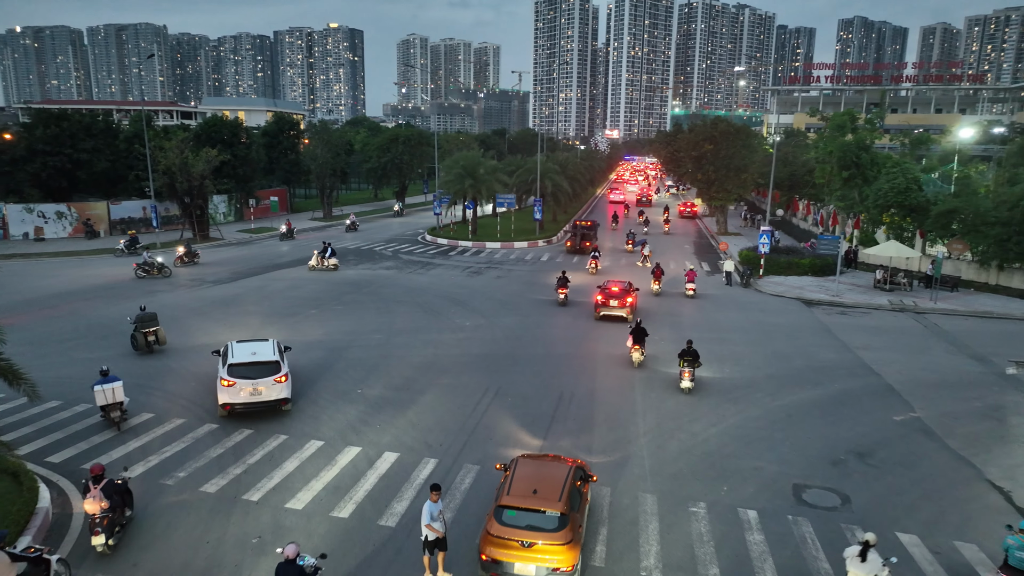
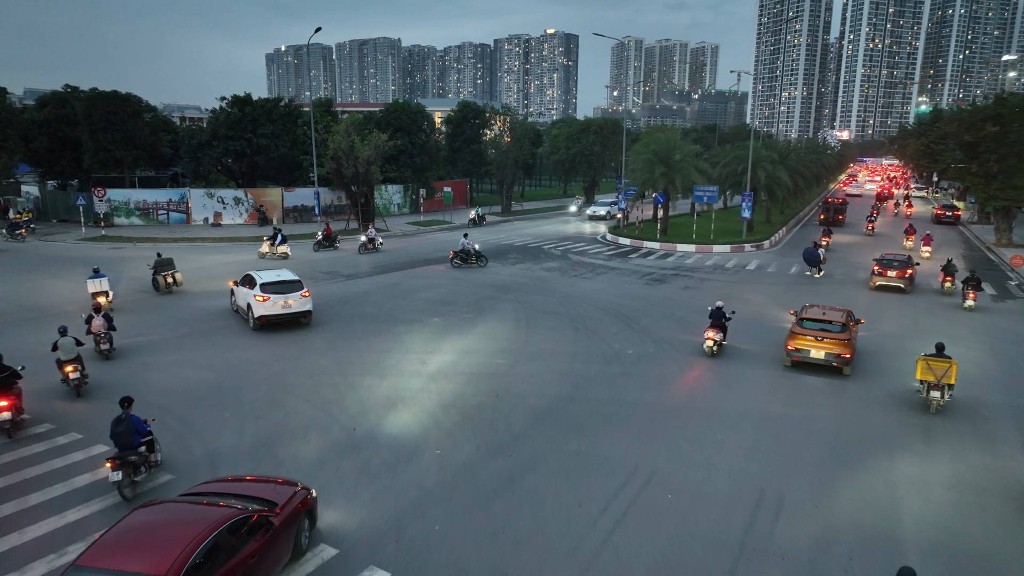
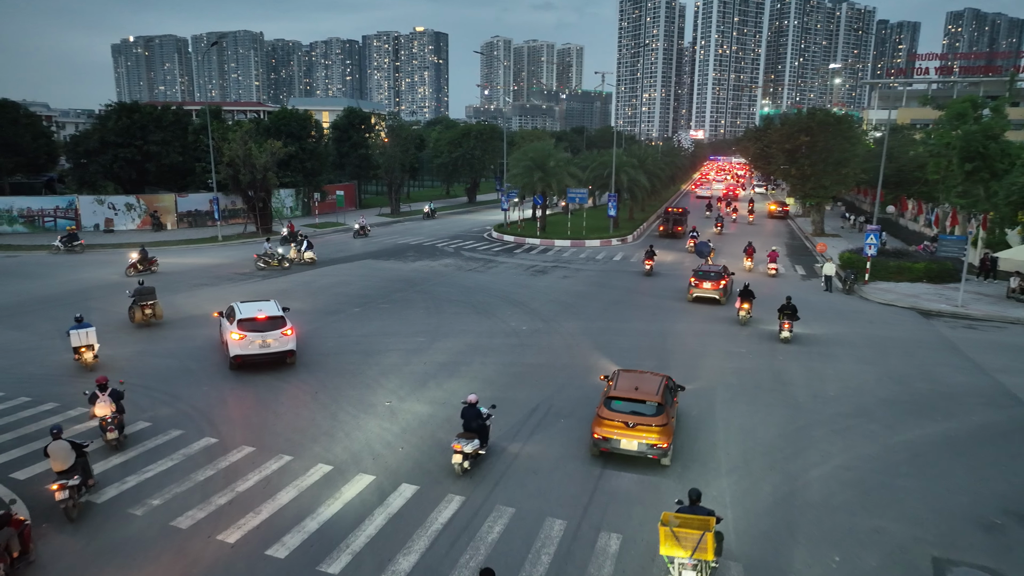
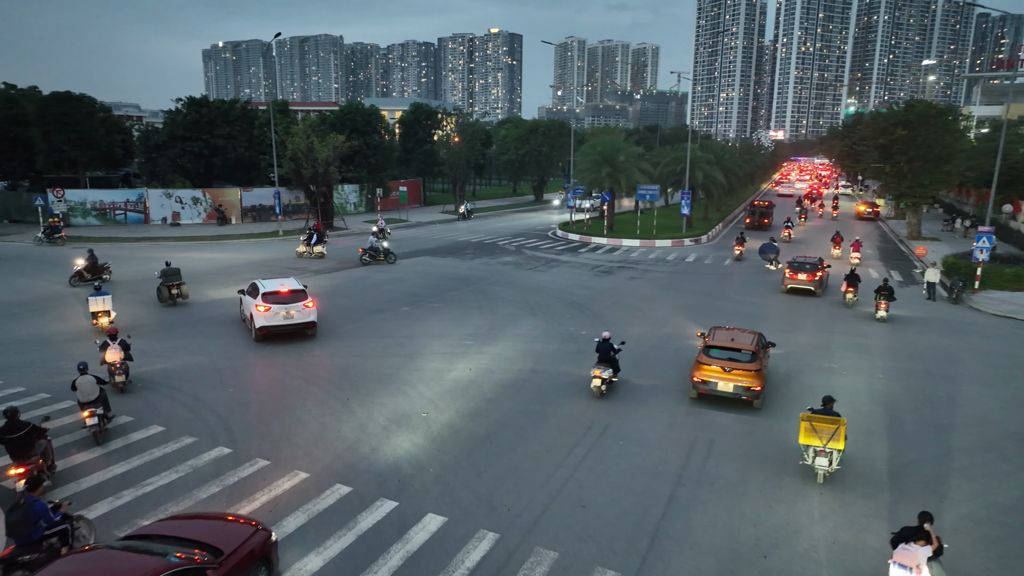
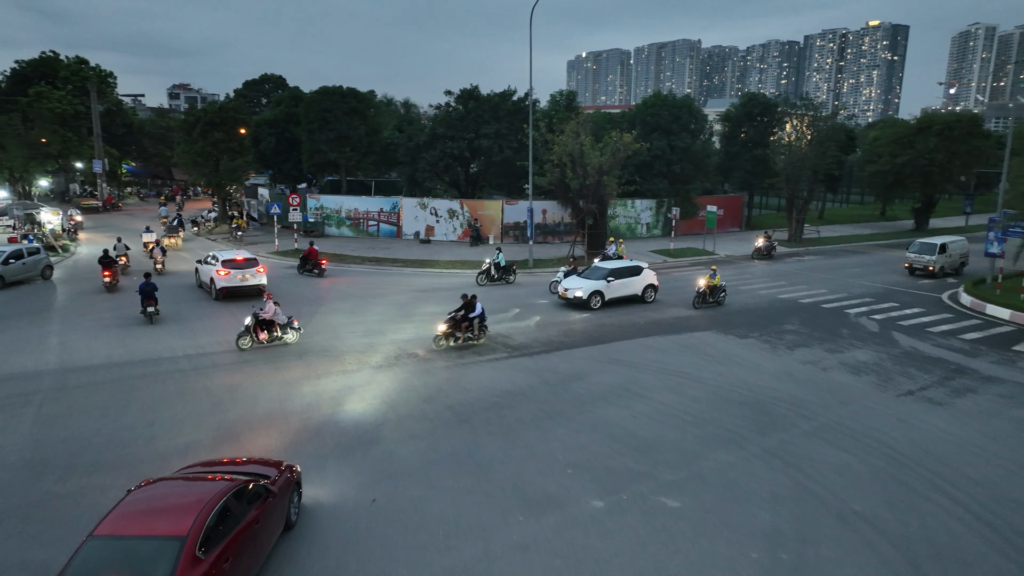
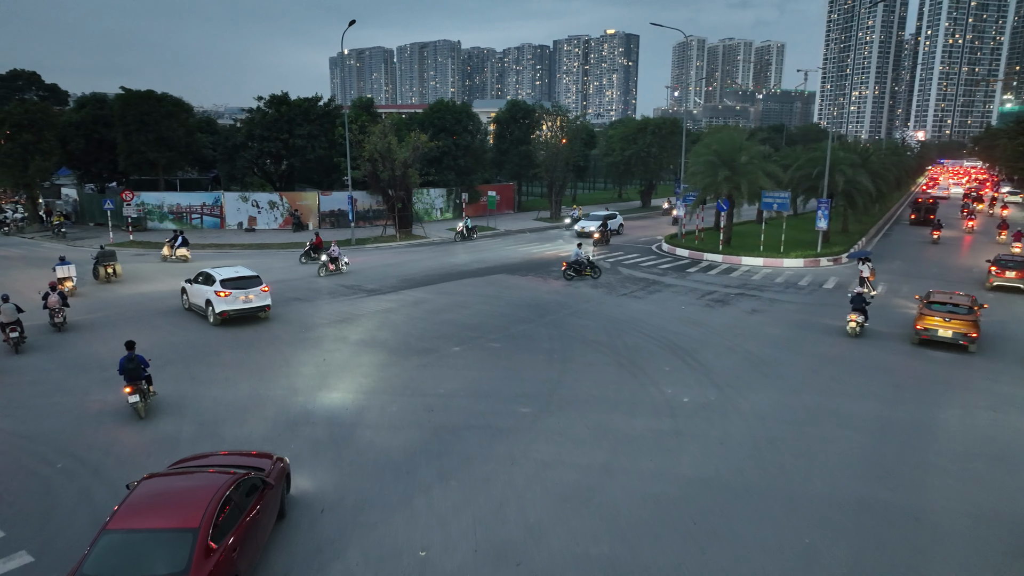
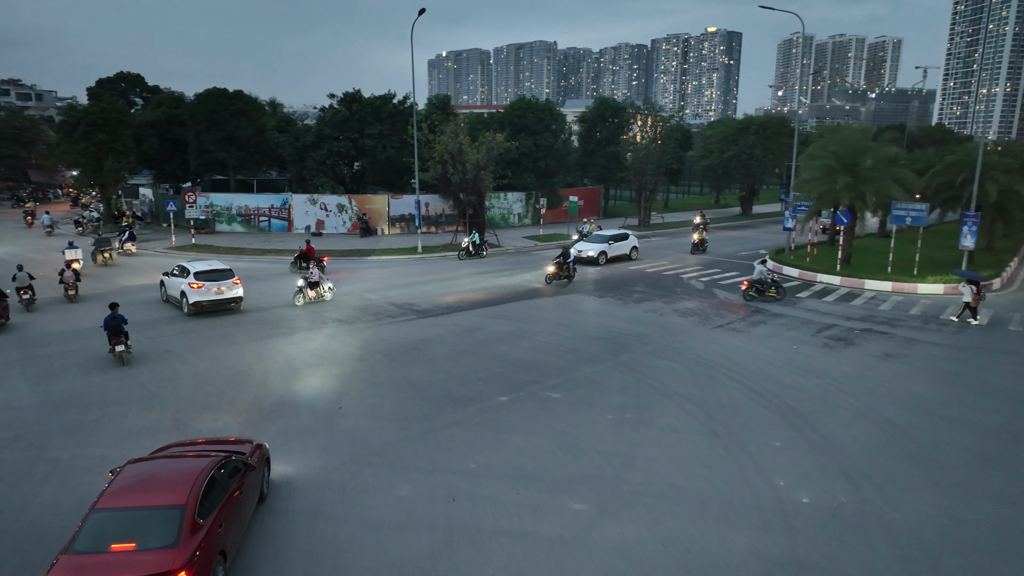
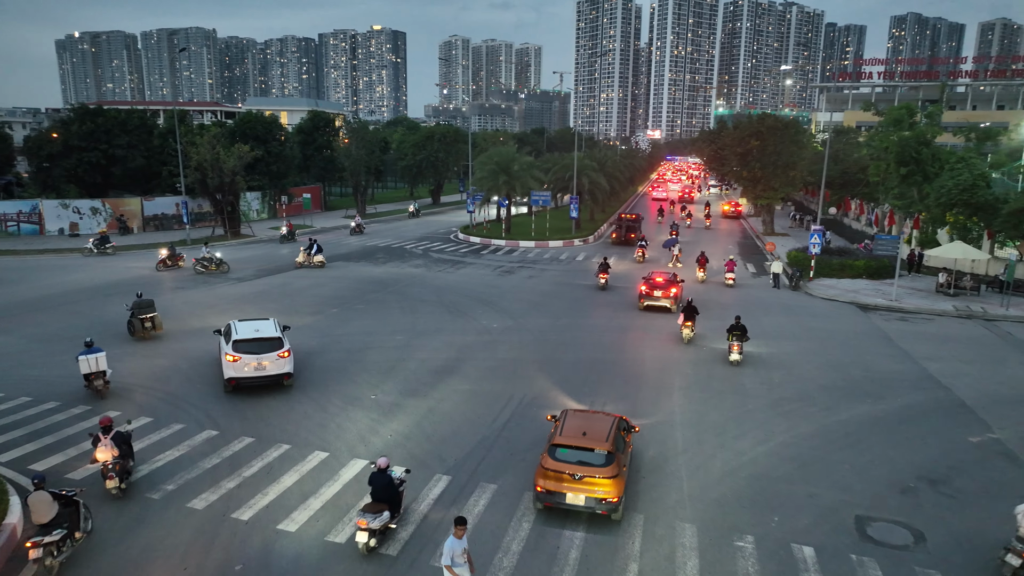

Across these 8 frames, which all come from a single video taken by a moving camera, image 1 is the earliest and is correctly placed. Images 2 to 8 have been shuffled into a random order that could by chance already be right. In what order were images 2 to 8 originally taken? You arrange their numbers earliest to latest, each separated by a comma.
8, 3, 4, 2, 6, 7, 5
